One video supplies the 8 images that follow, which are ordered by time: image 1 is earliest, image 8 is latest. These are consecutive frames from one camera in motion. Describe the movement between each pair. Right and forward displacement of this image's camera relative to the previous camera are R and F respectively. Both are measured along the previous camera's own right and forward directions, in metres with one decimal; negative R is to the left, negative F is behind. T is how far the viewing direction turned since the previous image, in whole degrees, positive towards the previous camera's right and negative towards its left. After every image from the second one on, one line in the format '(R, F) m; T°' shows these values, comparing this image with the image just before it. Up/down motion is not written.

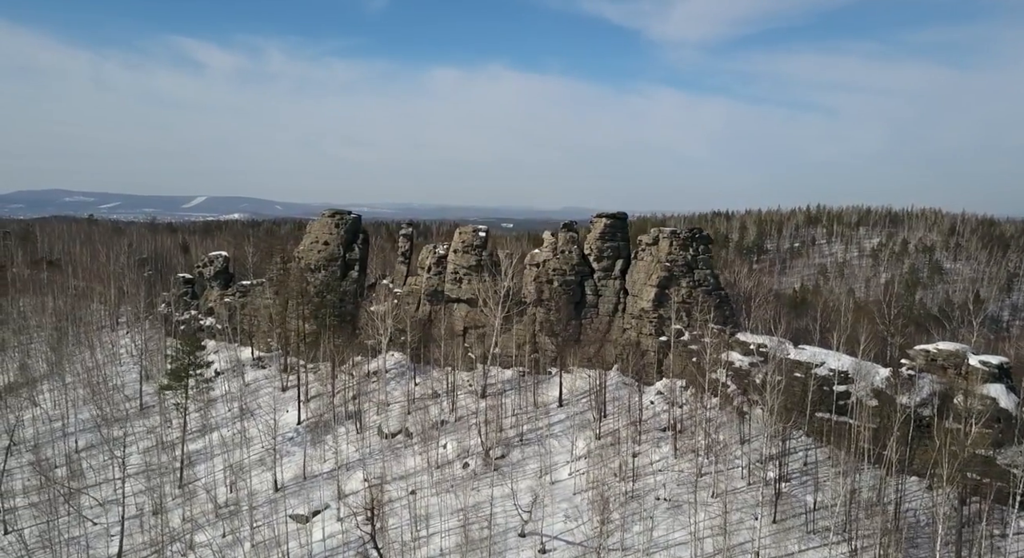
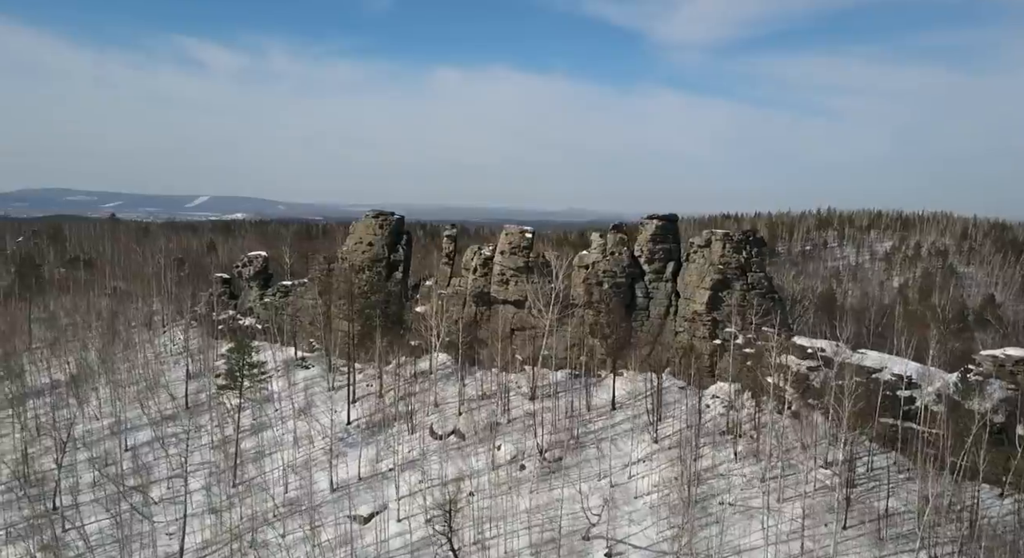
(-1.8, +0.2) m; -1°
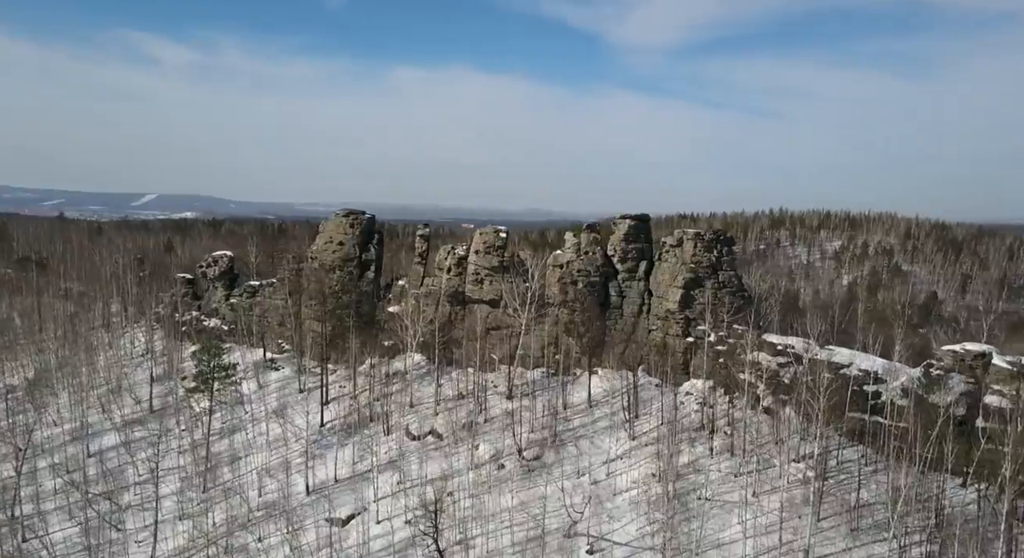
(-0.7, 0.0) m; +3°
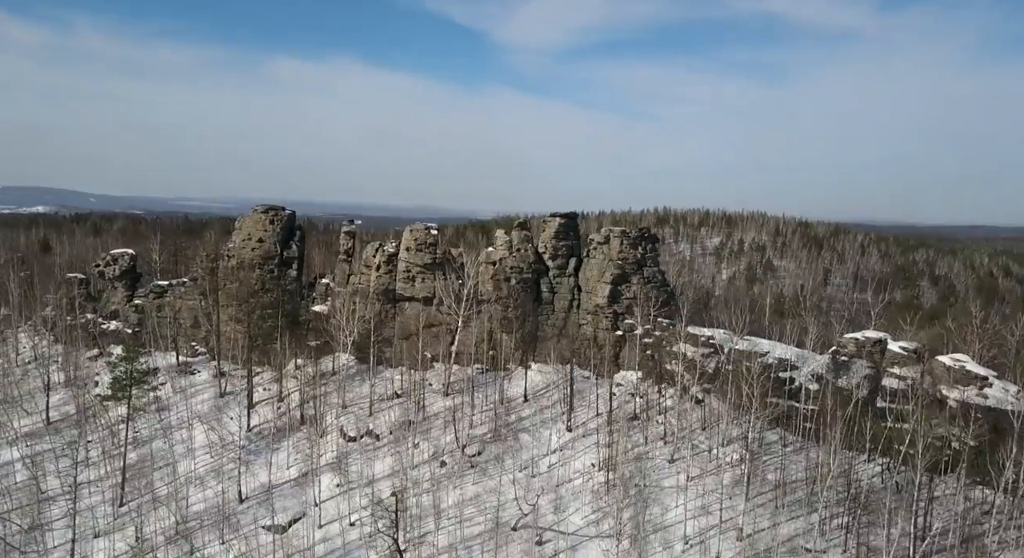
(-1.7, -0.1) m; +8°
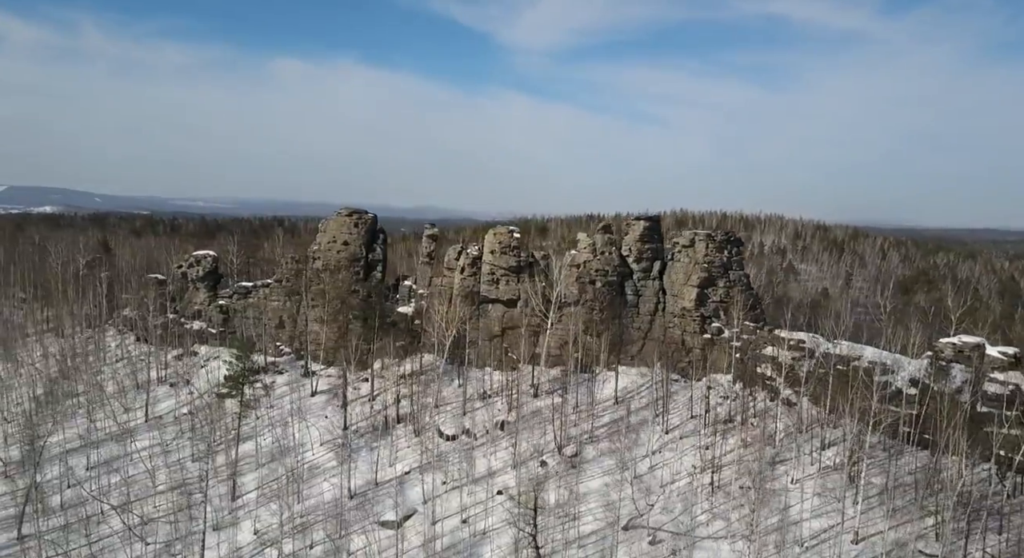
(-3.1, -0.5) m; -2°
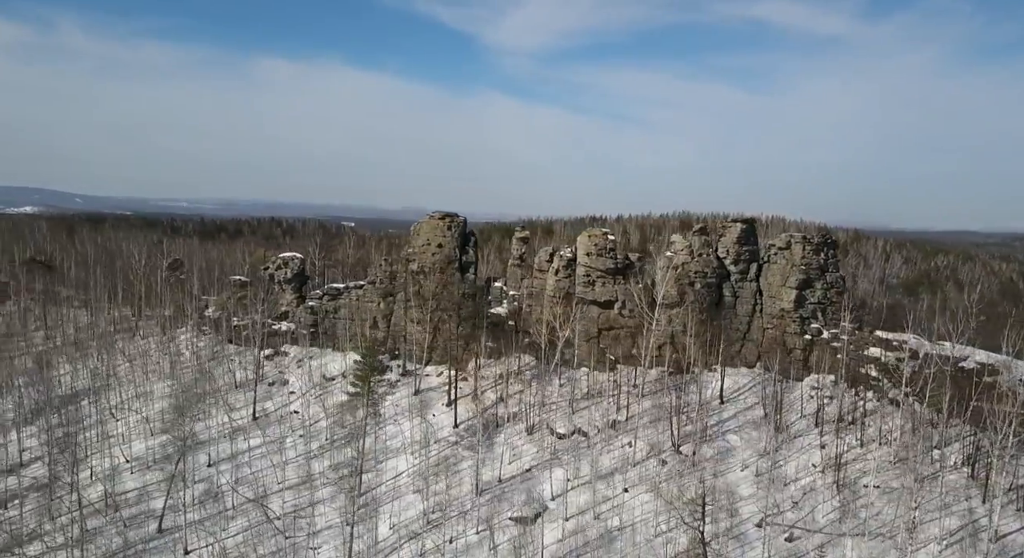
(-4.3, -0.6) m; -1°
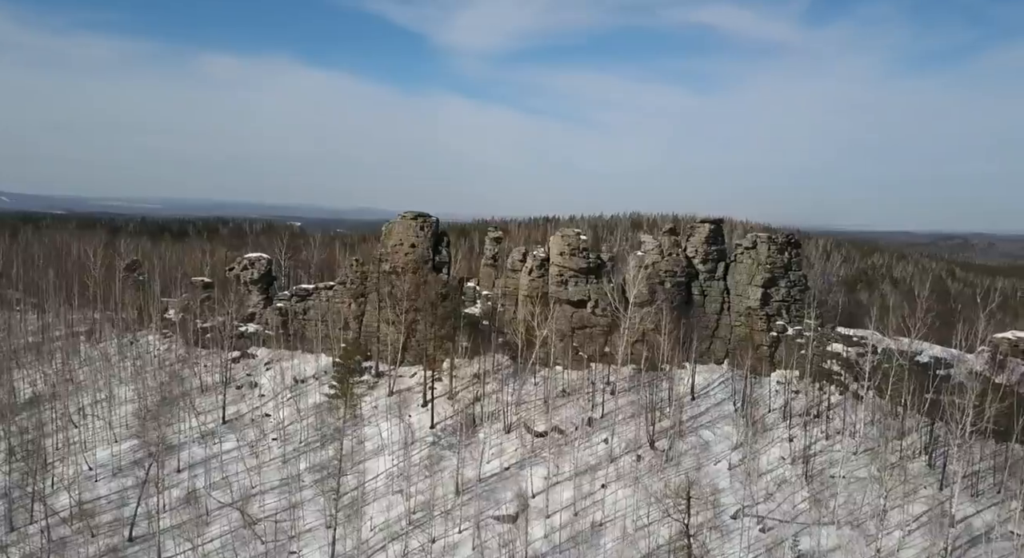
(-1.0, -0.2) m; +4°
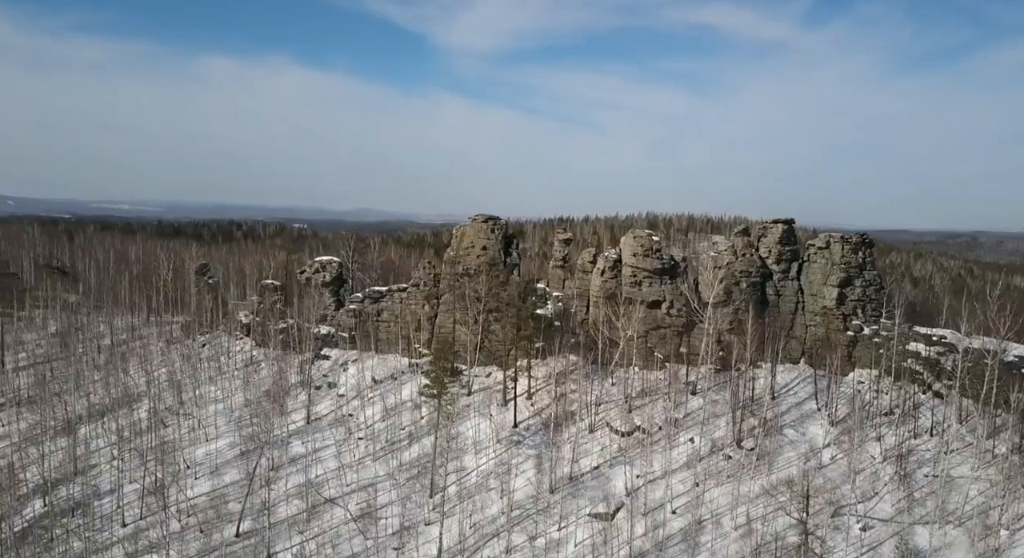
(-2.9, -0.5) m; -1°
